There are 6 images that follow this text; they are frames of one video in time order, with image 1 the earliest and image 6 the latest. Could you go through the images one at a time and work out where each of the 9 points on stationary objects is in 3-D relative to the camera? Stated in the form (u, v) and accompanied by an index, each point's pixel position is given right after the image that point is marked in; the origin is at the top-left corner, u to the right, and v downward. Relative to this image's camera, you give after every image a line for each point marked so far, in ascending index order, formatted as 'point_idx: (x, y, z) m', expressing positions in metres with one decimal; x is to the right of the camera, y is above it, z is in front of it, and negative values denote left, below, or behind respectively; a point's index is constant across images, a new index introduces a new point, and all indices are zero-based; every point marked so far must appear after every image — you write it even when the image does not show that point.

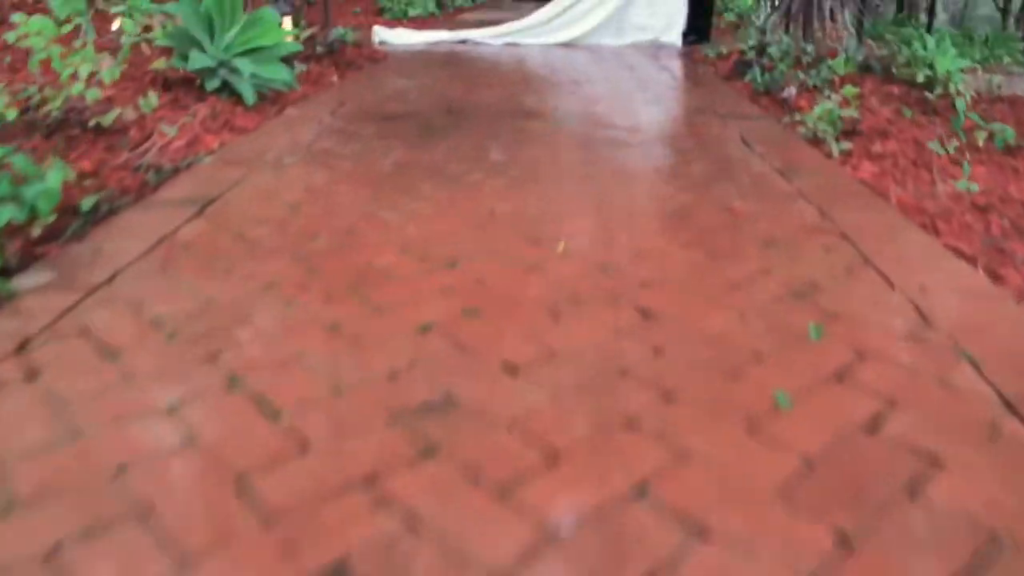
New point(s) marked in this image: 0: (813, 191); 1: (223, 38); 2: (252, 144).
0: (+0.8, +0.2, +2.4) m
1: (-1.1, +0.9, +3.4) m
2: (-0.8, +0.5, +2.9) m
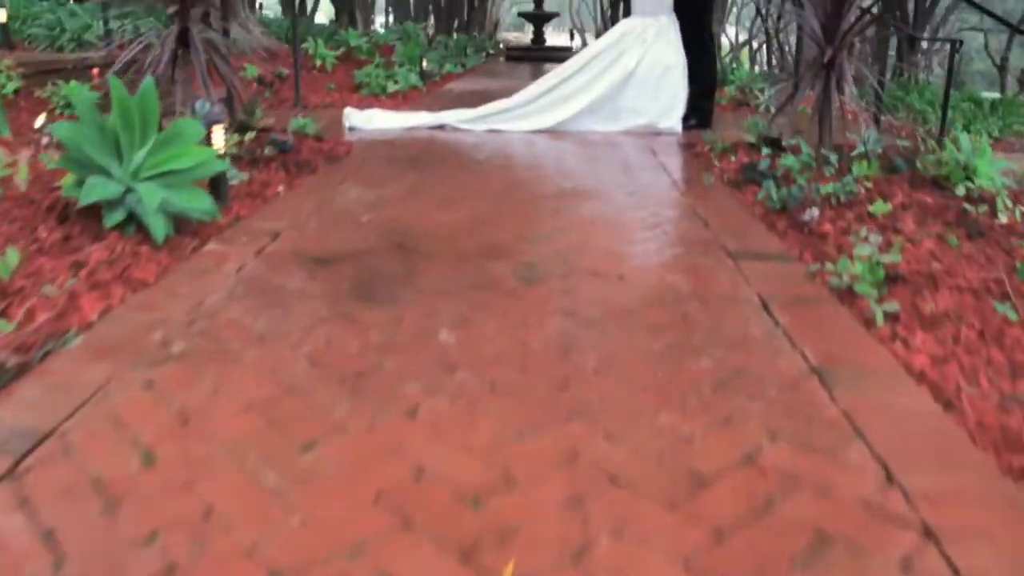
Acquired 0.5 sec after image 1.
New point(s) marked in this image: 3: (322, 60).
0: (+0.7, -0.2, +1.7) m
1: (-1.2, +0.4, +2.9) m
2: (-0.9, -0.1, +2.3) m
3: (-1.6, +2.0, +8.0) m
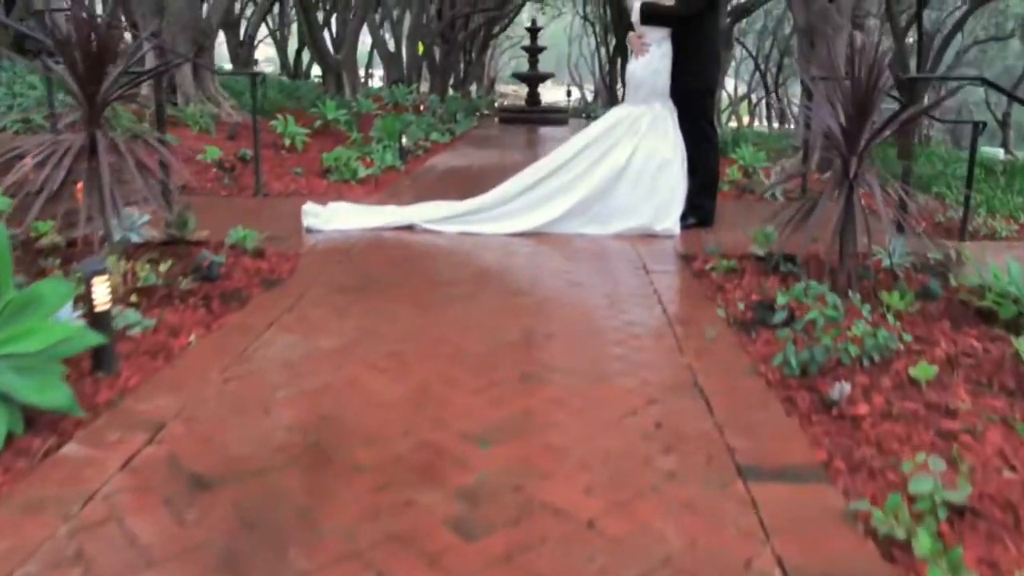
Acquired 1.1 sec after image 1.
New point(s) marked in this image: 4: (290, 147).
0: (+0.5, -0.7, +1.1) m
1: (-1.3, -0.1, +2.2) m
2: (-1.1, -0.5, +1.7) m
3: (-1.8, +1.2, +7.4) m
4: (-1.8, +1.1, +7.4) m
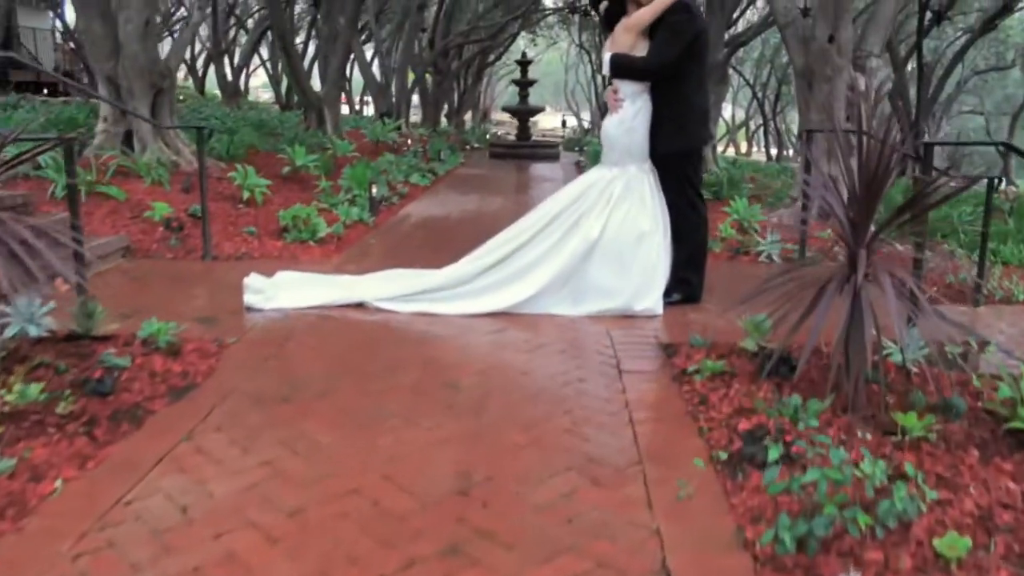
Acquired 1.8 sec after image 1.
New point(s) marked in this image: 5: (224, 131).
0: (+0.3, -1.0, +0.5) m
1: (-1.5, -0.5, +1.7) m
2: (-1.2, -0.9, +1.1) m
3: (-2.0, +0.7, +6.9) m
4: (-2.0, +0.7, +6.9) m
5: (-3.4, +1.9, +10.9) m
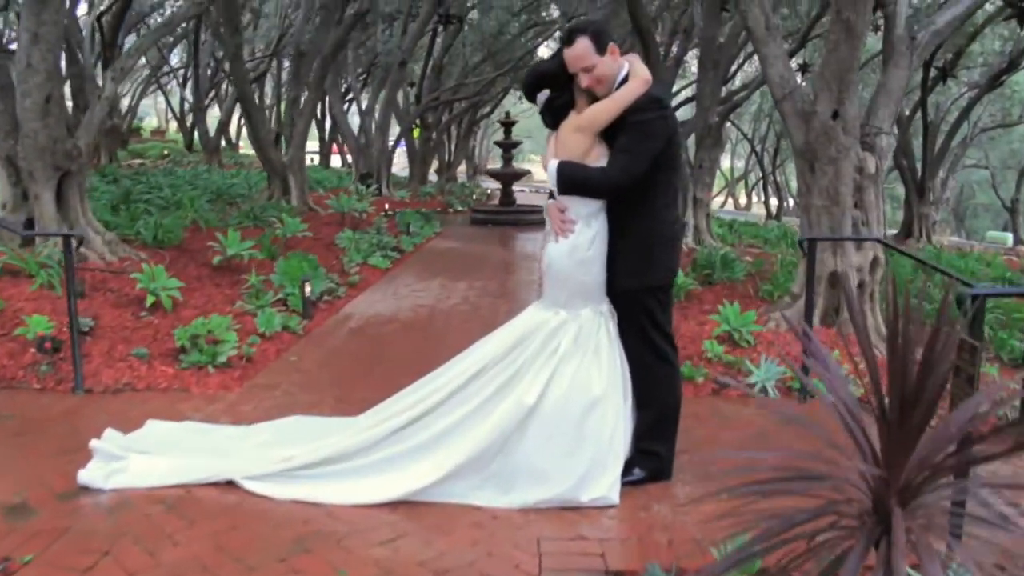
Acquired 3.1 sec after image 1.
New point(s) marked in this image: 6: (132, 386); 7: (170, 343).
0: (0.0, -1.5, -0.6) m
1: (-1.8, -1.0, +0.6) m
2: (-1.6, -1.4, +0.1) m
3: (-2.3, 0.0, +5.9) m
4: (-2.3, -0.1, +5.9) m
5: (-3.7, +0.9, +10.0) m
6: (-2.0, -0.5, +4.8) m
7: (-2.0, -0.3, +5.3) m
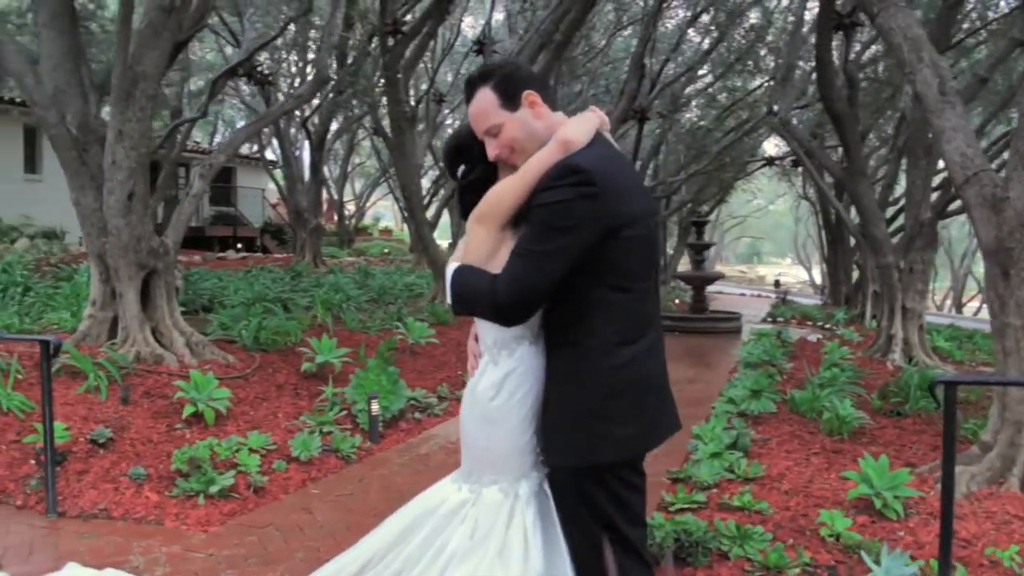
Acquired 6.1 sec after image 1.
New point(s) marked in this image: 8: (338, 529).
0: (-1.3, -1.4, -1.6) m
1: (-2.7, -1.0, 0.0) m
2: (-2.7, -1.4, -0.6) m
3: (-1.8, -0.7, +5.3) m
4: (-1.8, -0.7, +5.3) m
5: (-2.1, -0.2, +9.7) m
6: (-1.8, -1.0, +4.1) m
7: (-1.7, -0.9, +4.7) m
8: (-0.7, -1.1, +4.1) m
